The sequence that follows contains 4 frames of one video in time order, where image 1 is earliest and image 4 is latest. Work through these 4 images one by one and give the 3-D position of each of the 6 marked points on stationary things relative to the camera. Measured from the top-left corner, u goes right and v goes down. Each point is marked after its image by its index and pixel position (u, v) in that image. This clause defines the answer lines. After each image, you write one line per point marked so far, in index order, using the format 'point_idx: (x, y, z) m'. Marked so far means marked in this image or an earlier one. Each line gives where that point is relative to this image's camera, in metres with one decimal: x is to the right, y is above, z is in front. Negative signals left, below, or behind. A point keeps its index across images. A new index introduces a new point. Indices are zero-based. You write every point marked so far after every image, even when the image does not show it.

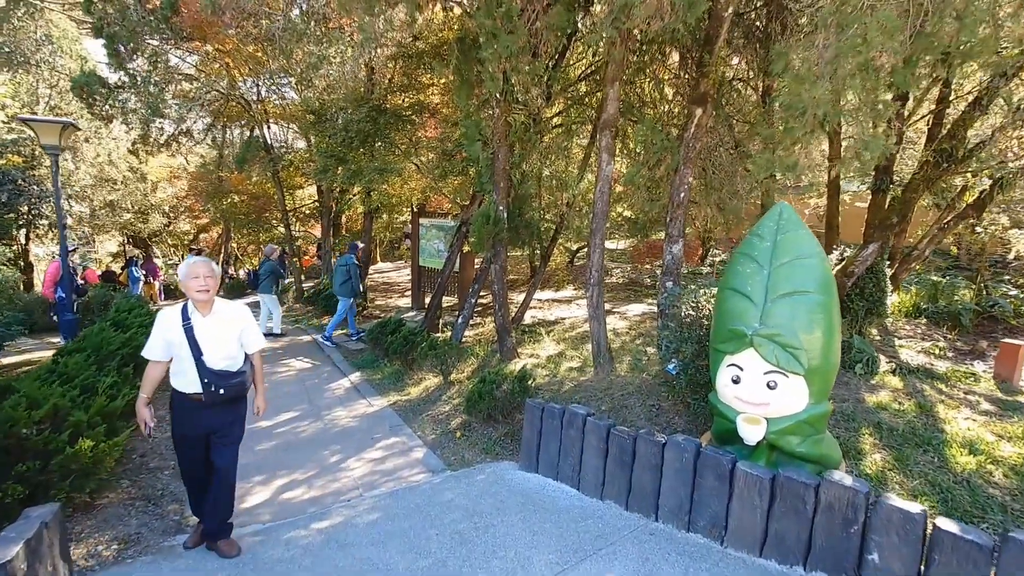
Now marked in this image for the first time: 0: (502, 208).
0: (-0.1, +1.1, +6.9) m
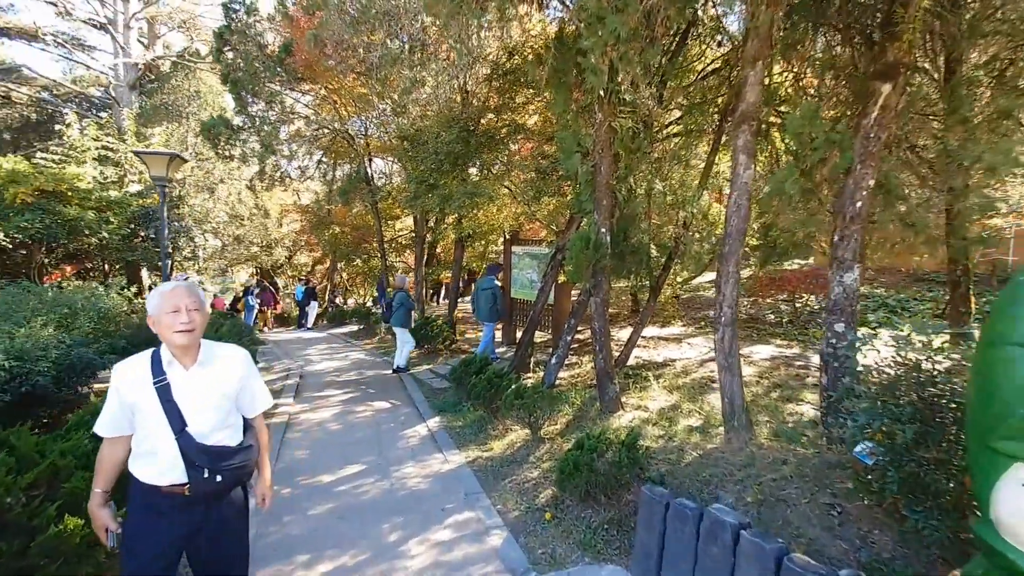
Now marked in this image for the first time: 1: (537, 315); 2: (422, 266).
0: (+1.1, +0.7, +5.8) m
1: (+0.4, -0.4, +8.3) m
2: (-2.5, +0.6, +14.0) m
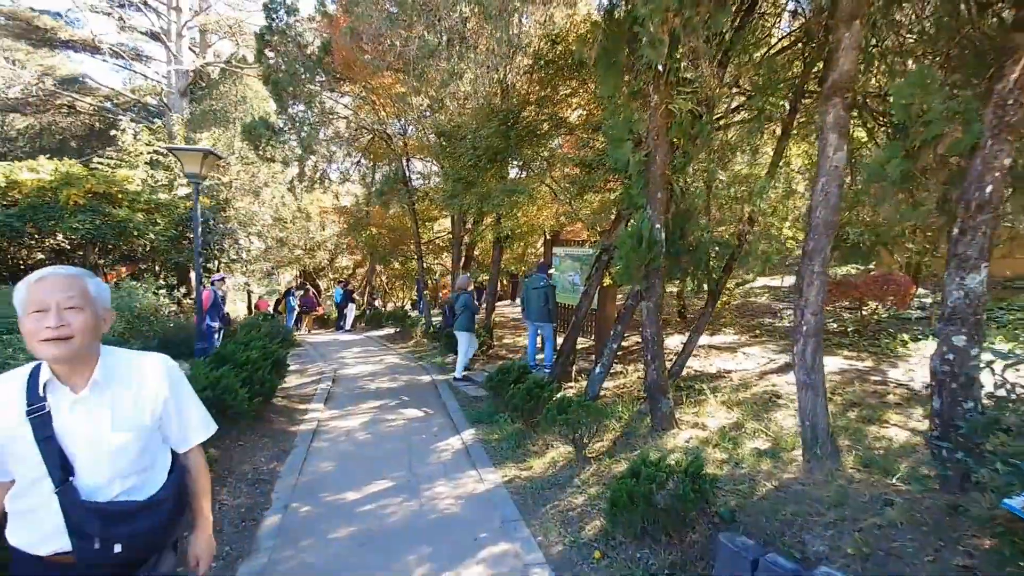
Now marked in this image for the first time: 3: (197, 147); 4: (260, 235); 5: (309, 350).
0: (+1.5, +0.6, +5.2) m
1: (+1.0, -0.5, +7.7) m
2: (-1.4, +0.5, +13.6) m
3: (-4.5, +2.0, +7.3) m
4: (-8.5, +1.7, +17.4) m
5: (-4.8, -1.5, +12.1) m
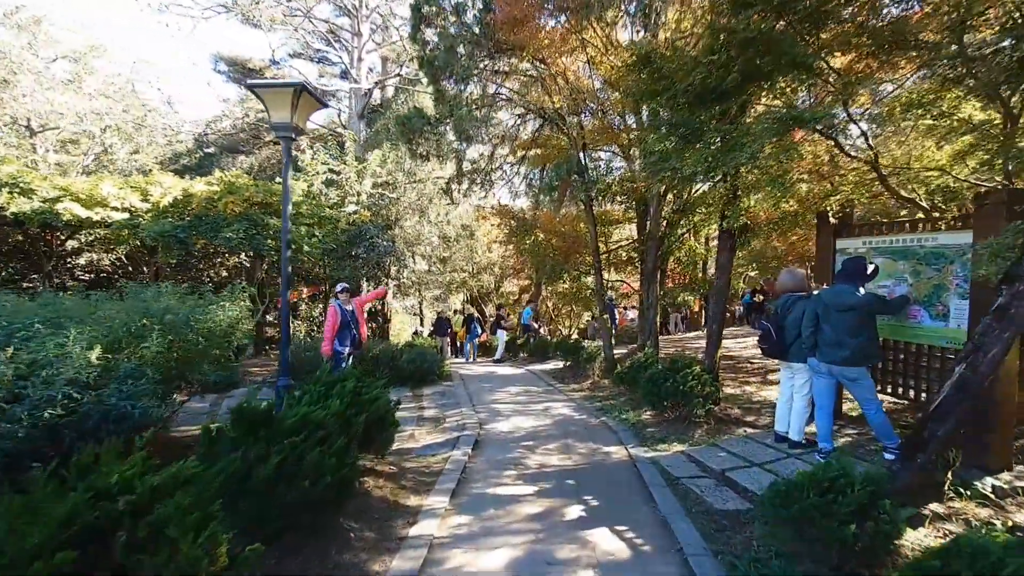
0: (+2.9, +0.7, +1.0) m
1: (+3.2, -0.6, +3.4) m
2: (+2.7, +0.1, +9.9) m
3: (-2.1, +2.0, +4.9) m
4: (-2.8, +1.1, +15.8) m
5: (-1.0, -1.8, +9.4) m
